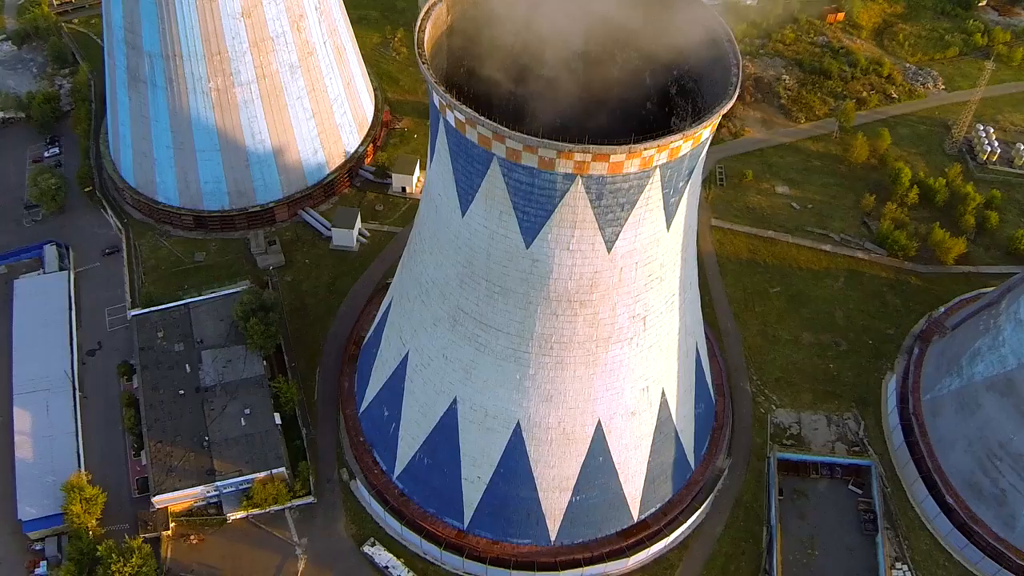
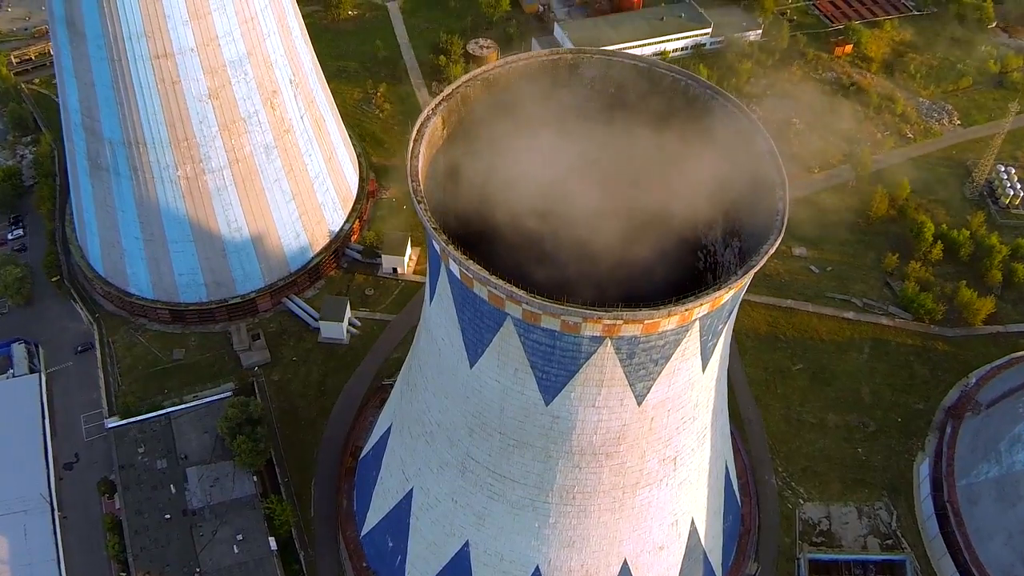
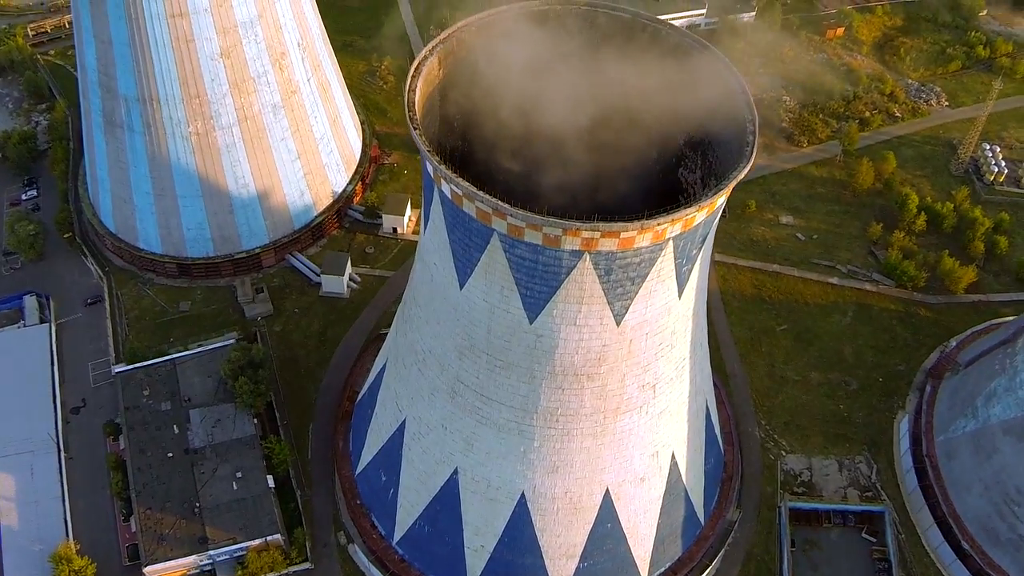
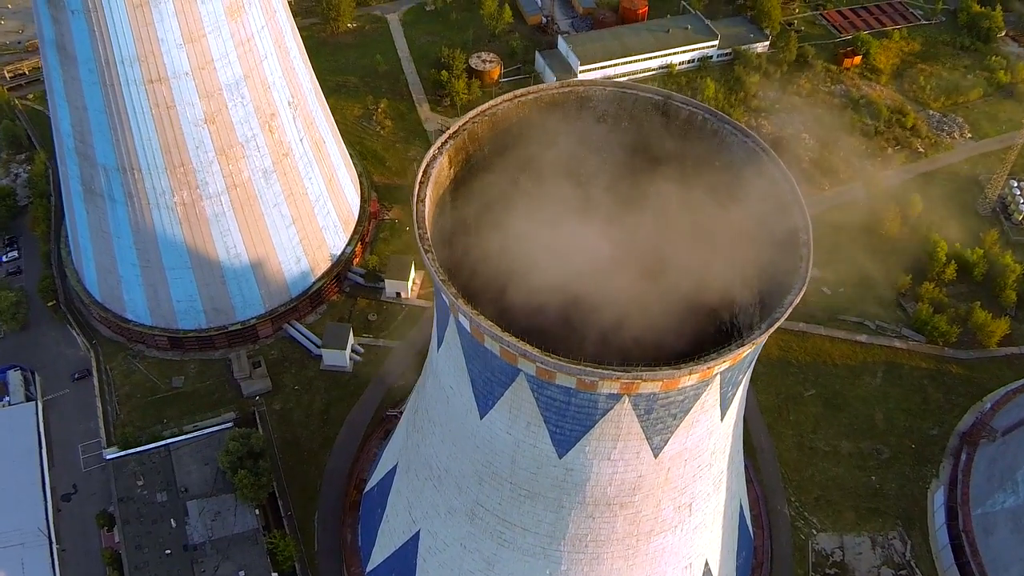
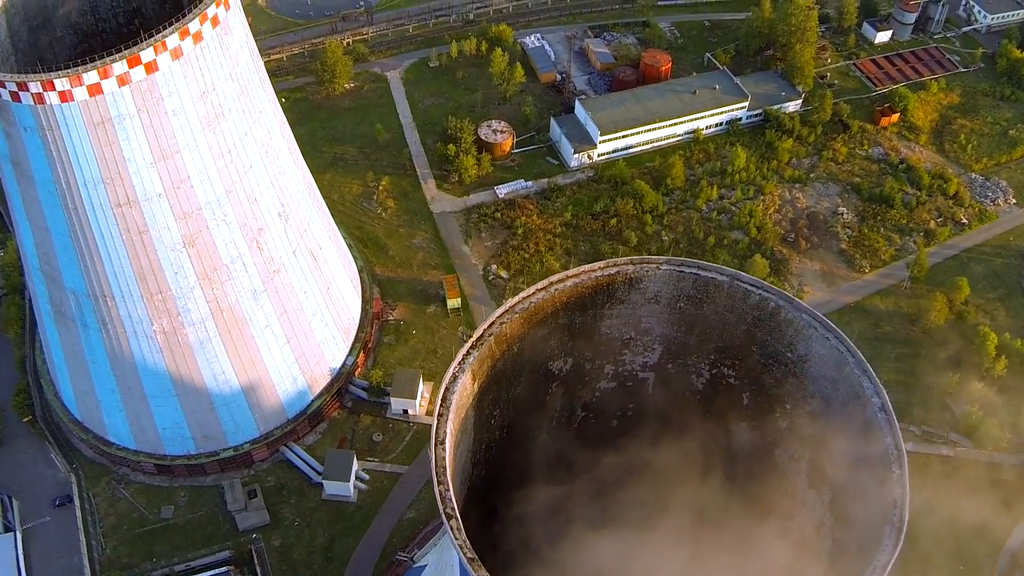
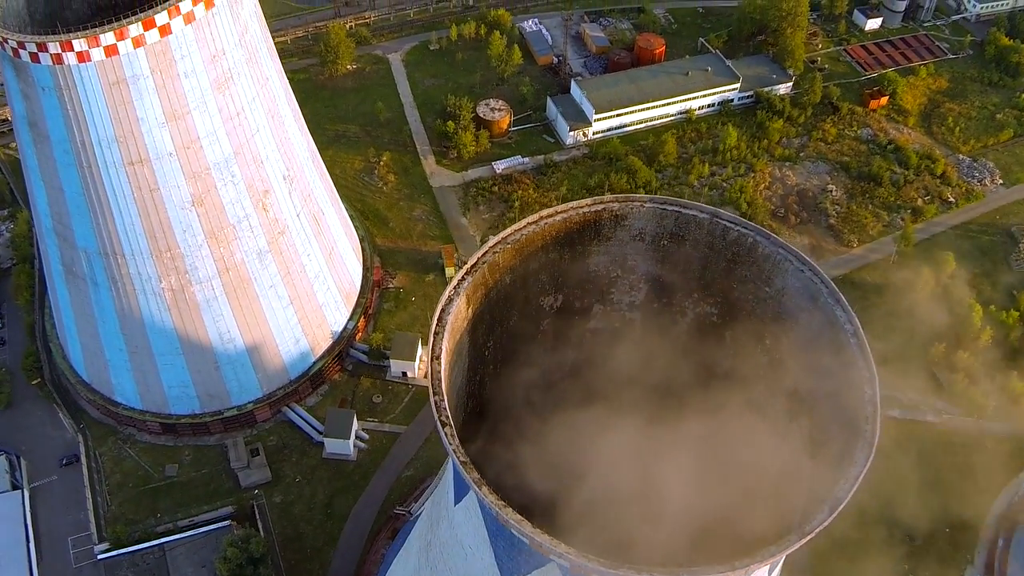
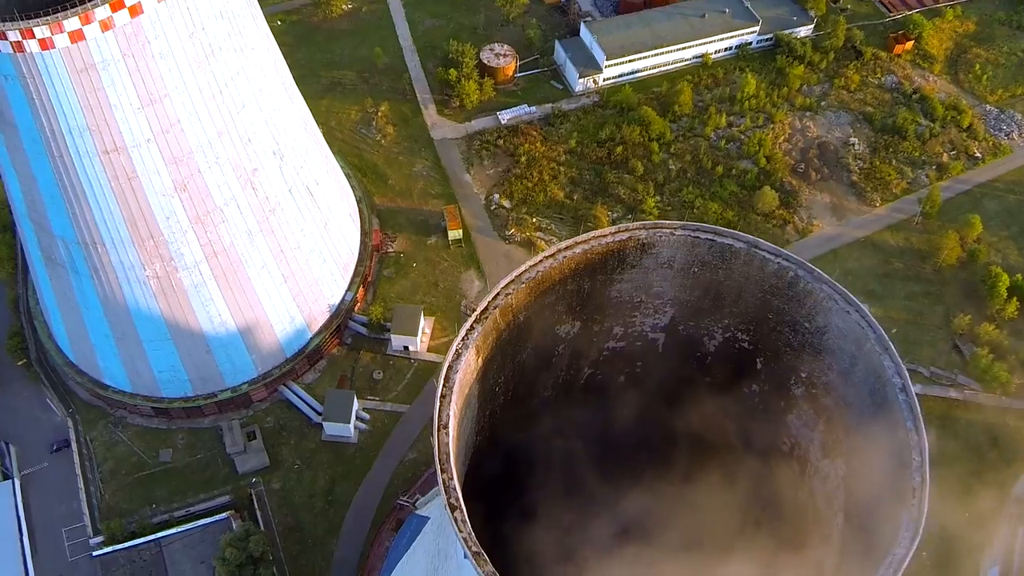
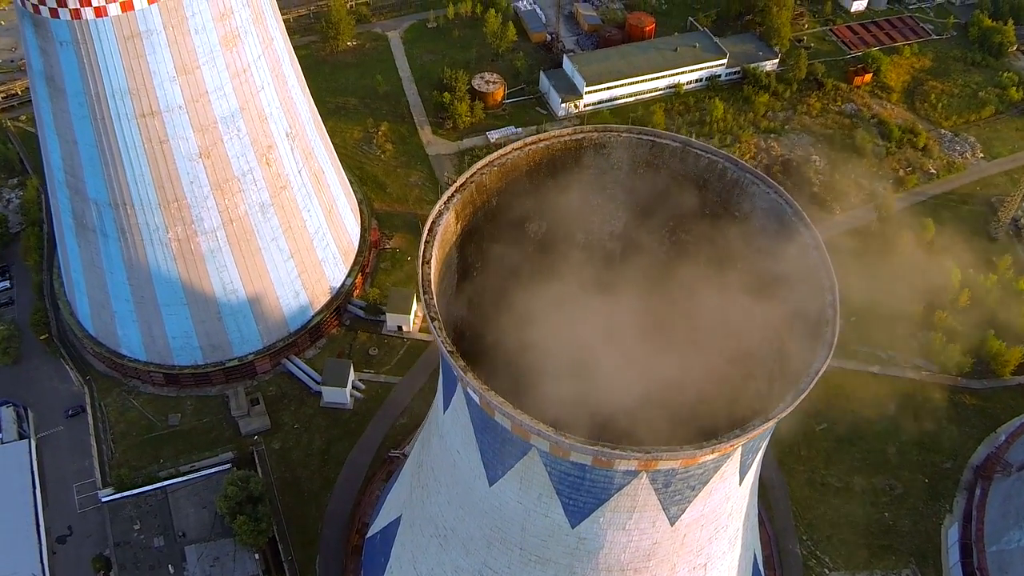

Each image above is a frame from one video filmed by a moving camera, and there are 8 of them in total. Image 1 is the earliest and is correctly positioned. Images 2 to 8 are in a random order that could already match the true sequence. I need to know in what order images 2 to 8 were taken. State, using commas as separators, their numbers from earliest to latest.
3, 2, 4, 8, 6, 5, 7
